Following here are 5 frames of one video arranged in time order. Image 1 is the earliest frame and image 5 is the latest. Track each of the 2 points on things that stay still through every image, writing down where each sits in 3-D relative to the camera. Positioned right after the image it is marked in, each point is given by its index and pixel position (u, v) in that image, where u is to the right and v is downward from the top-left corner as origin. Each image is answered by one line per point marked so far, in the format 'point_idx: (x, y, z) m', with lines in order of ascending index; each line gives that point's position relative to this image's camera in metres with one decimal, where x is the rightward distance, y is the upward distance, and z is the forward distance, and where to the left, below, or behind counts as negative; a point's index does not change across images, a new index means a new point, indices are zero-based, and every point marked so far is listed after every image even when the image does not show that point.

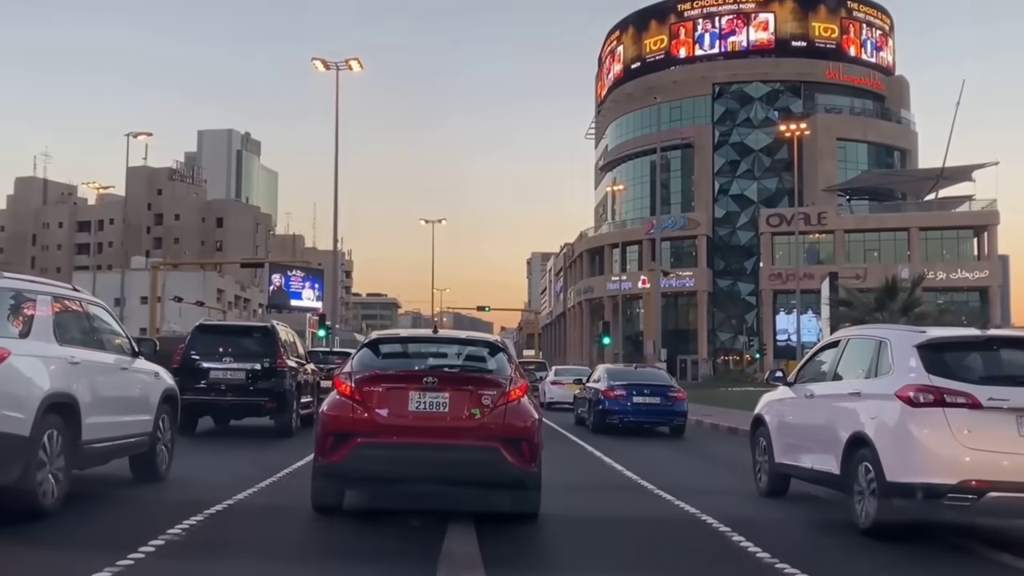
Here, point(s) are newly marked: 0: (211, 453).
0: (-4.8, -2.6, +15.9) m
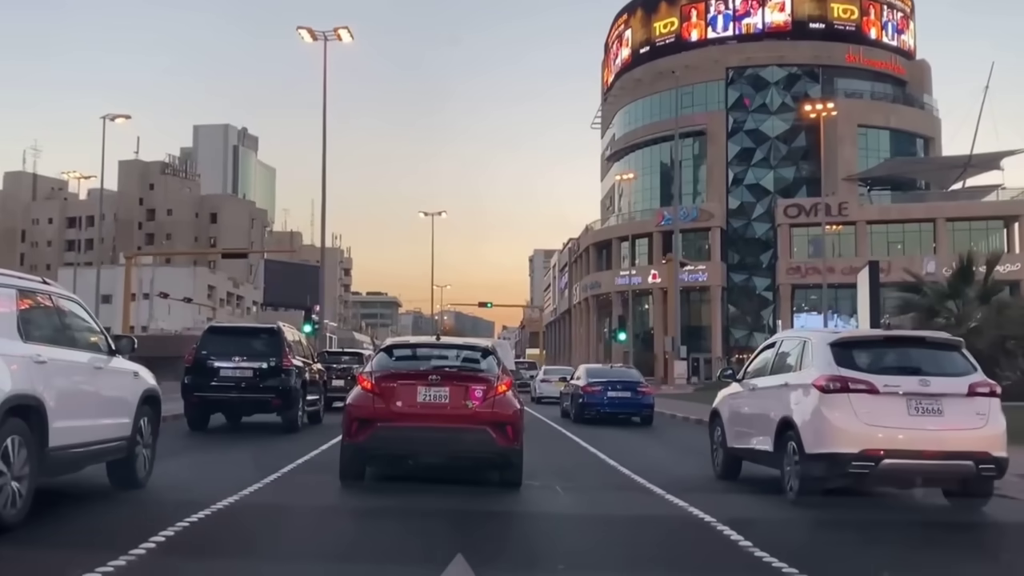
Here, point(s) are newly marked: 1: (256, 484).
0: (-4.7, -2.5, +15.5) m
1: (-3.2, -2.4, +12.4) m
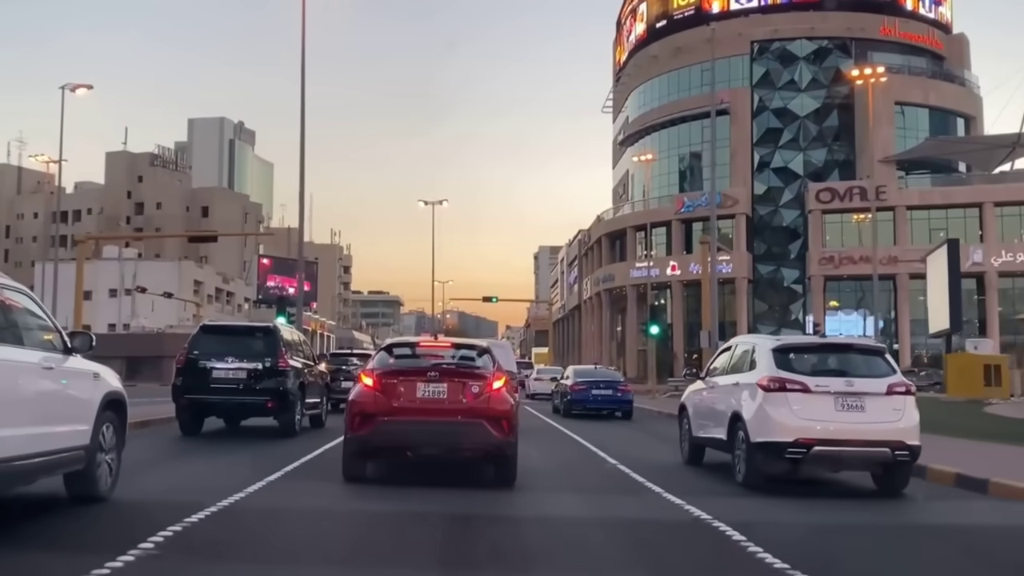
0: (-4.7, -2.5, +14.9) m
1: (-3.2, -2.4, +11.8) m
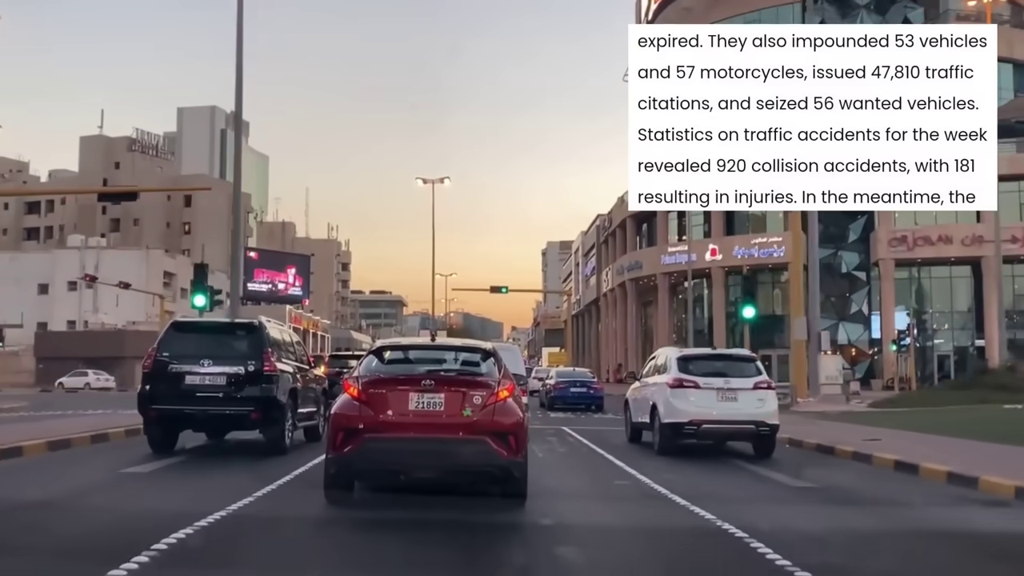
0: (-4.5, -2.4, +13.7) m
1: (-3.1, -2.3, +10.6) m
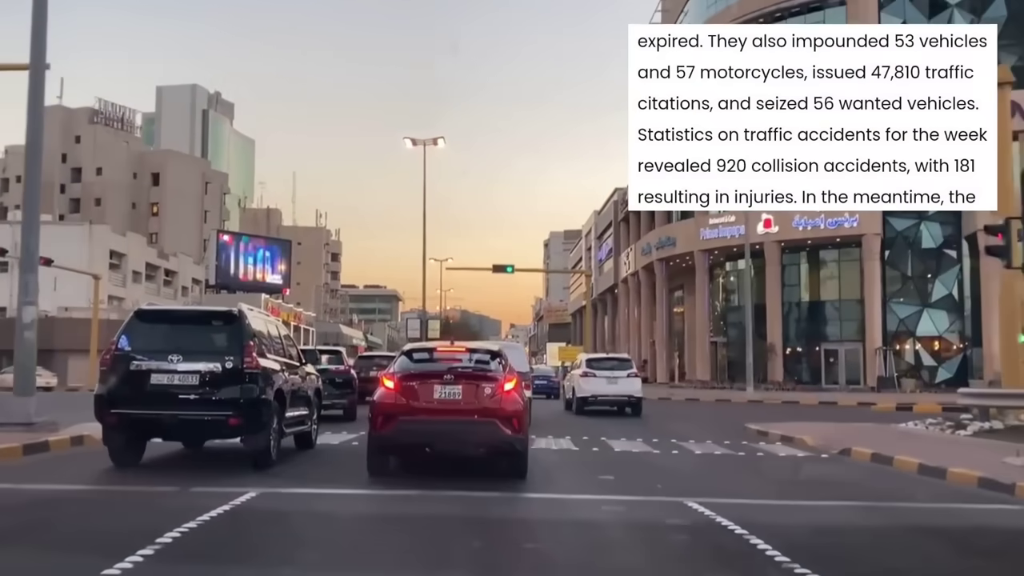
0: (-4.5, -2.3, +12.5) m
1: (-3.0, -2.2, +9.4) m
